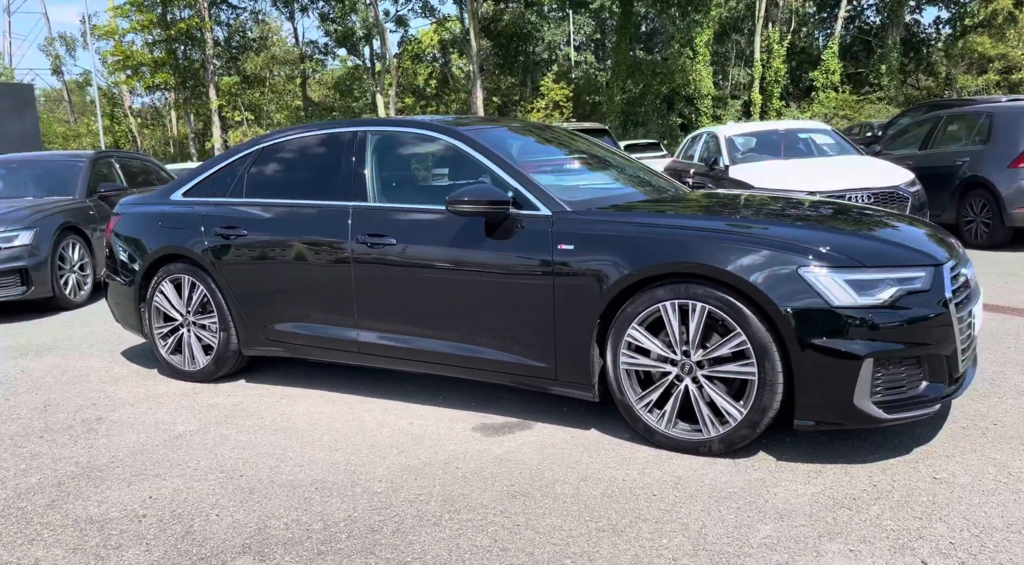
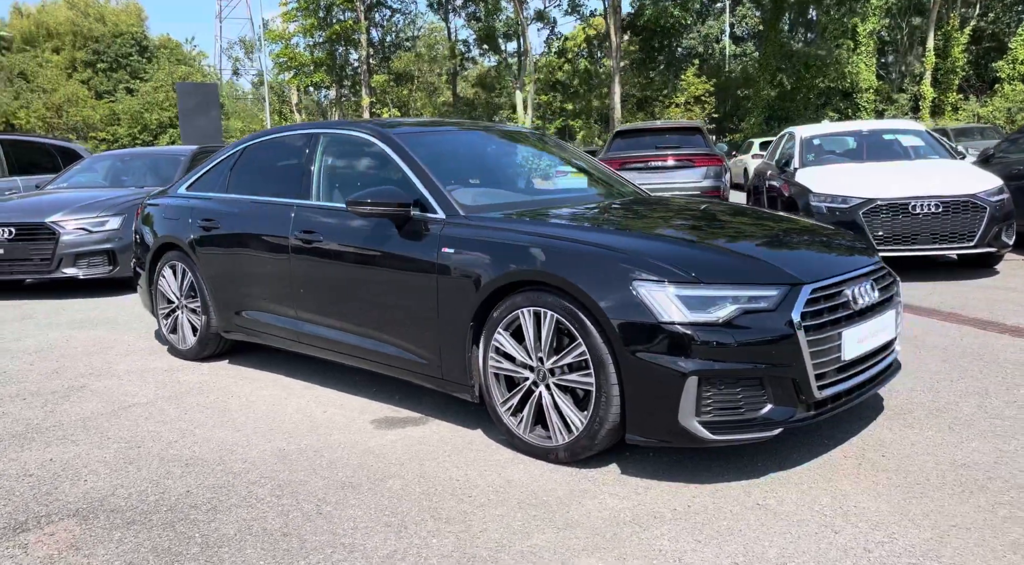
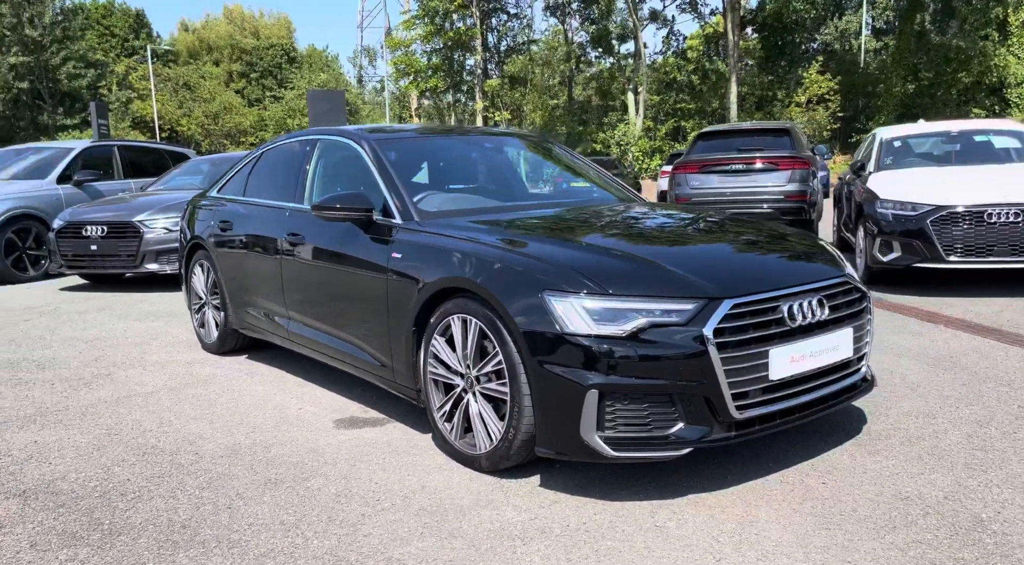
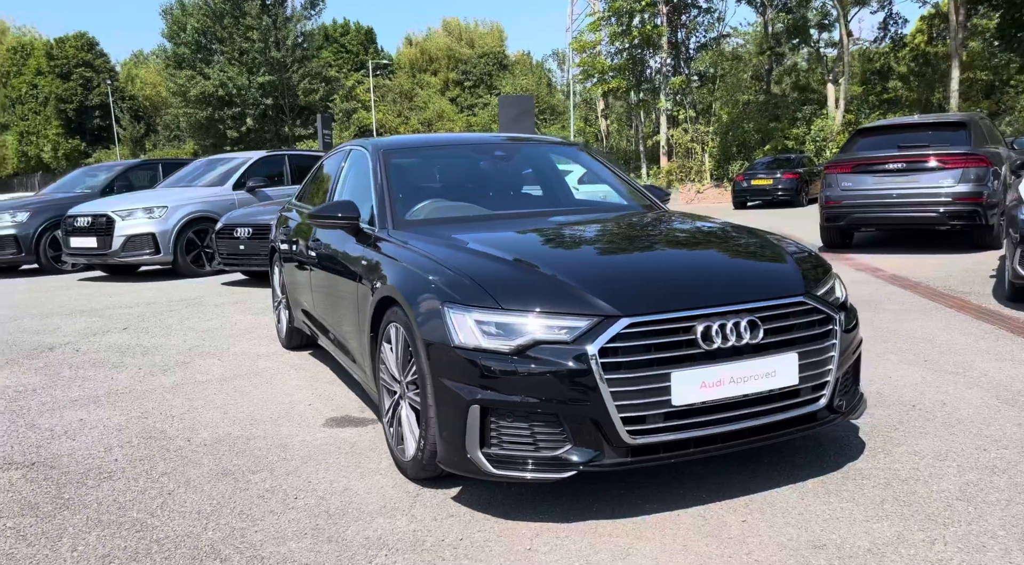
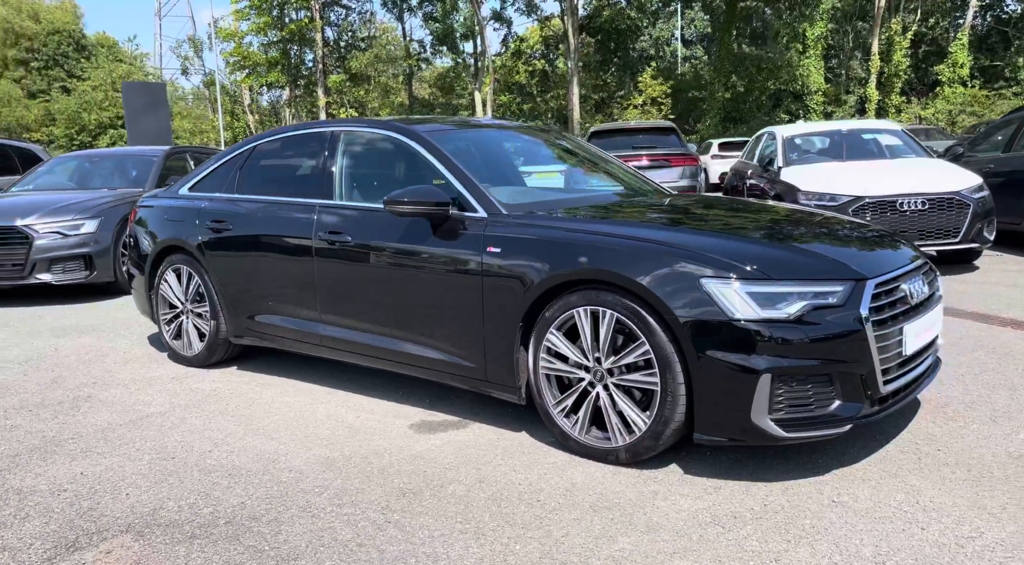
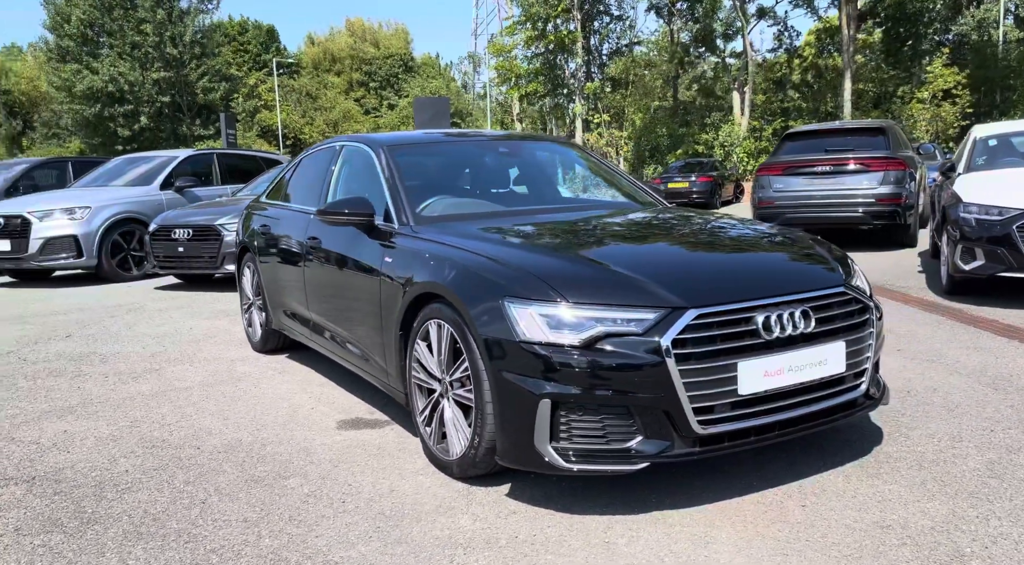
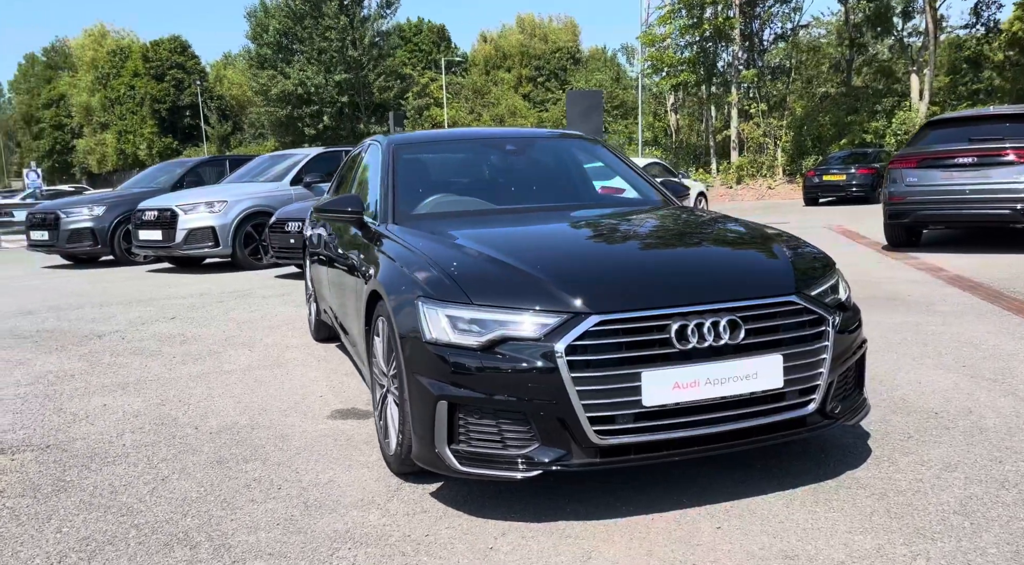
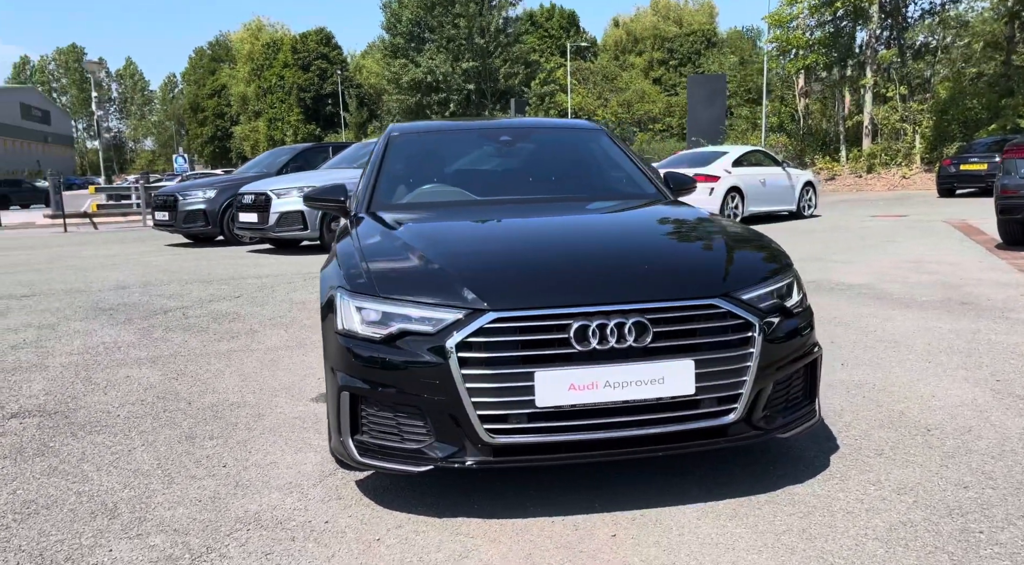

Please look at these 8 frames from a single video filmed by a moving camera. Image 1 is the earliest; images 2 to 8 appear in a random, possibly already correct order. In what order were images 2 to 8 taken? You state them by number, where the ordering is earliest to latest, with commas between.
5, 2, 3, 6, 4, 7, 8
